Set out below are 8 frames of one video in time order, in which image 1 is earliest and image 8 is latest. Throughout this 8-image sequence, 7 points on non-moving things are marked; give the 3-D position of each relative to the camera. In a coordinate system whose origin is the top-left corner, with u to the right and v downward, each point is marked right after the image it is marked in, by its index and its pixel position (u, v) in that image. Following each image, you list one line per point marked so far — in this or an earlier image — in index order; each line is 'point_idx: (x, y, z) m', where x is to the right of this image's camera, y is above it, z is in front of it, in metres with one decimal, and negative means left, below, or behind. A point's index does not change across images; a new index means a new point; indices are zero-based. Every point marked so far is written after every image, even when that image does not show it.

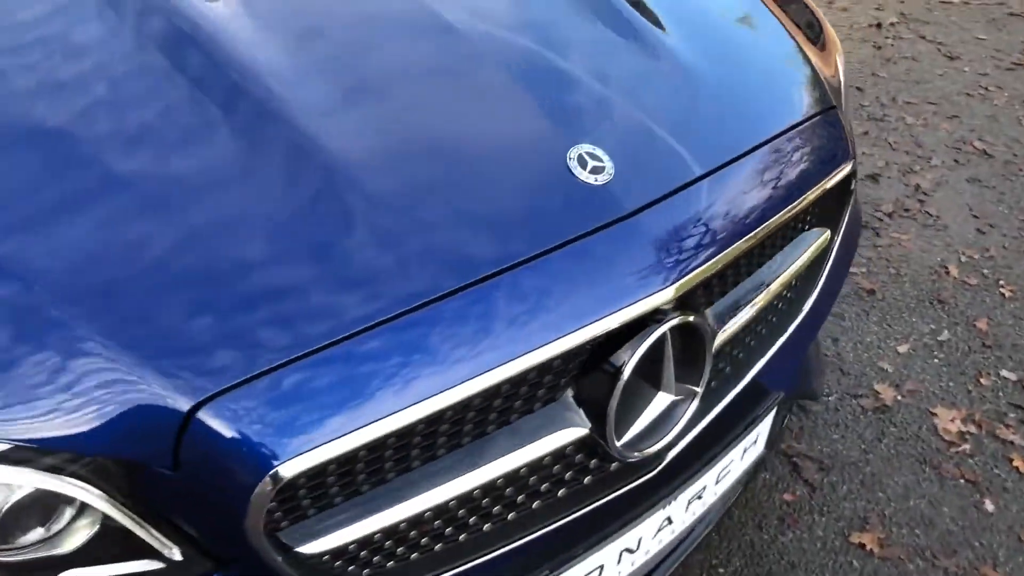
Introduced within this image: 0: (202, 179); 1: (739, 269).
0: (-0.3, +0.1, +1.0) m
1: (+0.3, 0.0, +1.2) m
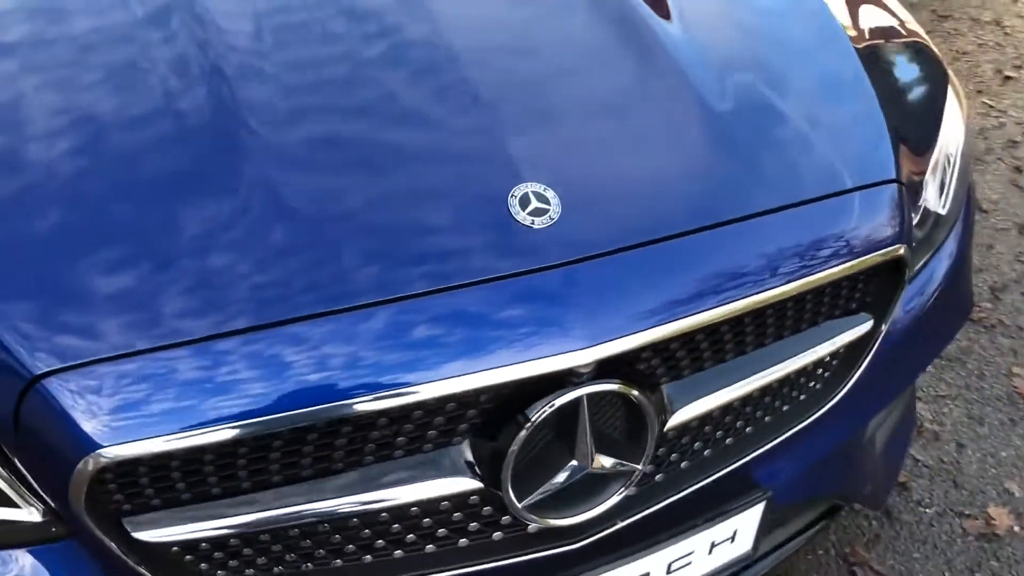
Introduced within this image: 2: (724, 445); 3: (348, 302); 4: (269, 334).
0: (-0.4, +0.1, +1.0) m
1: (+0.2, -0.1, +1.1) m
2: (+0.3, -0.2, +1.1) m
3: (-0.2, 0.0, +0.9) m
4: (-0.2, 0.0, +0.9) m
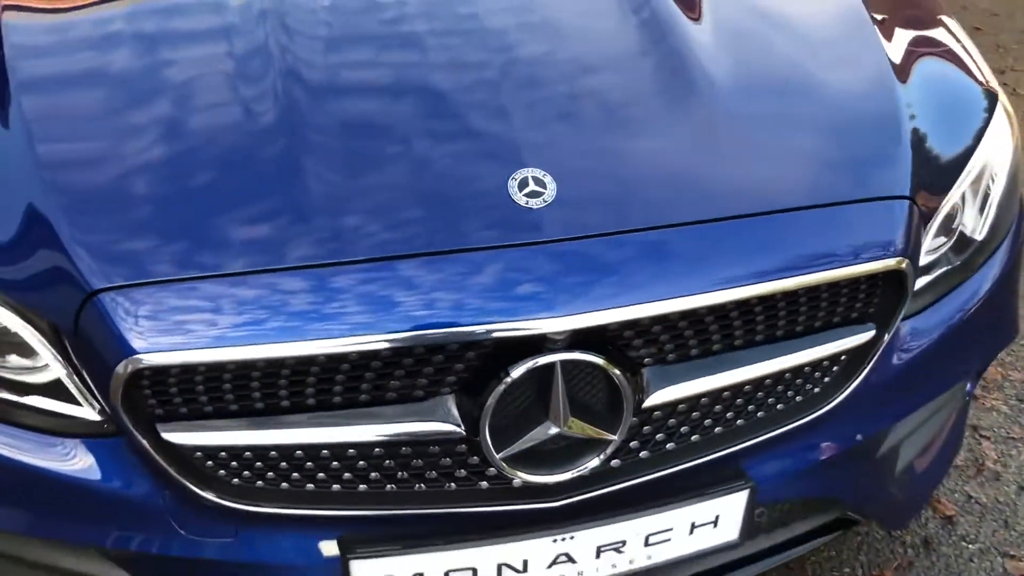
0: (-0.4, +0.2, +1.2) m
1: (+0.2, 0.0, +1.1) m
2: (+0.3, -0.2, +1.2) m
3: (-0.2, 0.0, +1.1) m
4: (-0.3, 0.0, +1.1) m
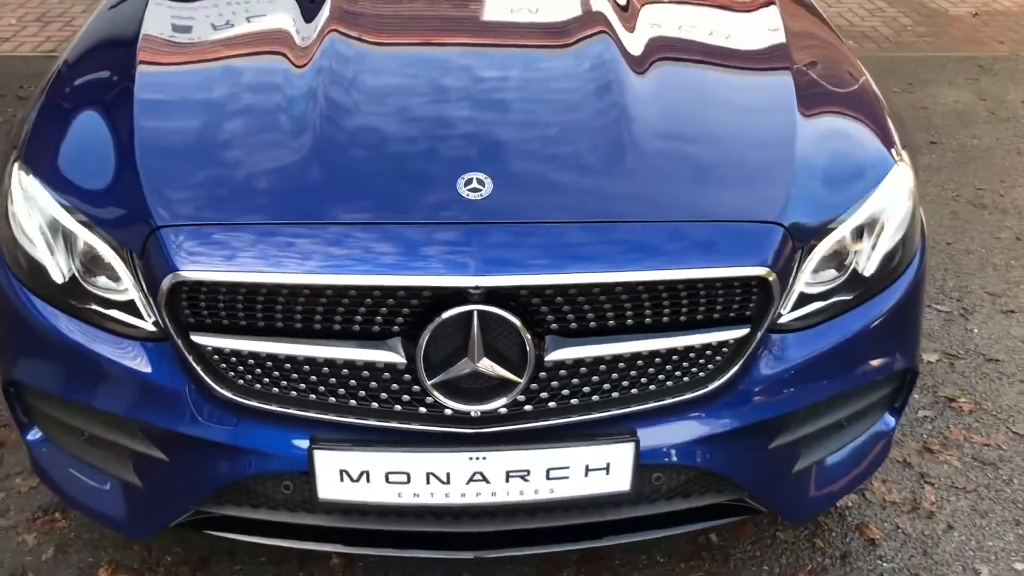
0: (-0.4, +0.3, +1.7) m
1: (+0.1, 0.0, +1.5) m
2: (+0.2, -0.2, +1.5) m
3: (-0.3, +0.1, +1.5) m
4: (-0.3, +0.1, +1.5) m
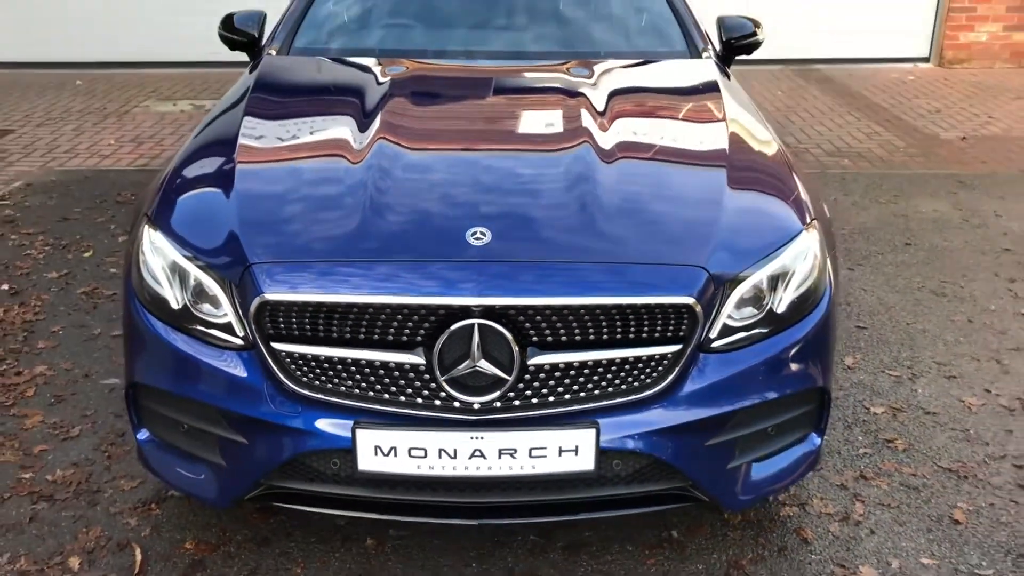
0: (-0.4, +0.2, +2.3) m
1: (+0.1, -0.1, +2.0) m
2: (+0.1, -0.2, +2.0) m
3: (-0.3, +0.1, +2.1) m
4: (-0.4, +0.1, +2.0) m
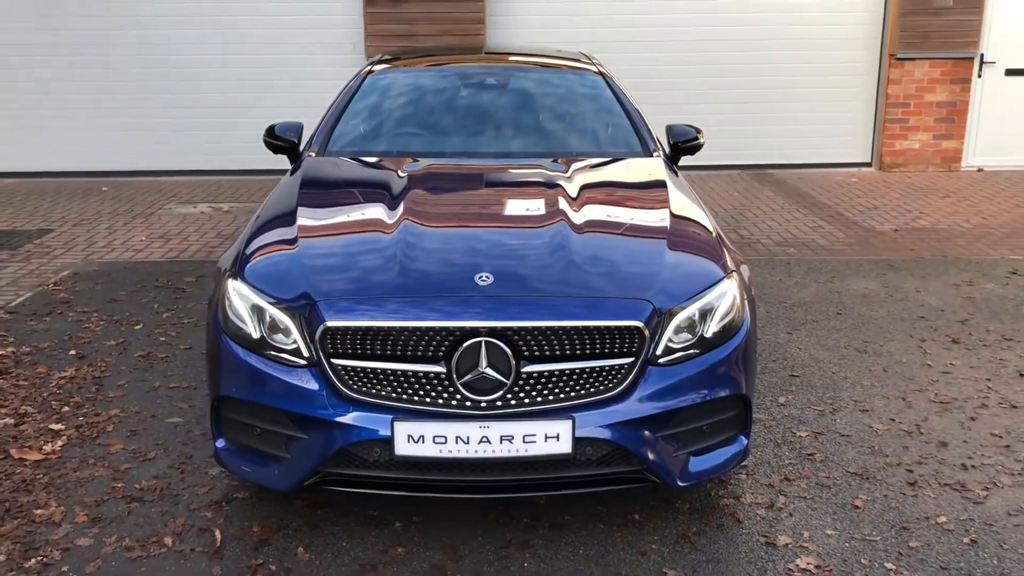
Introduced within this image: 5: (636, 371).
0: (-0.4, +0.1, +3.0) m
1: (+0.1, -0.2, +2.7) m
2: (+0.1, -0.3, +2.7) m
3: (-0.3, 0.0, +2.8) m
4: (-0.4, 0.0, +2.8) m
5: (+0.4, -0.2, +2.8) m
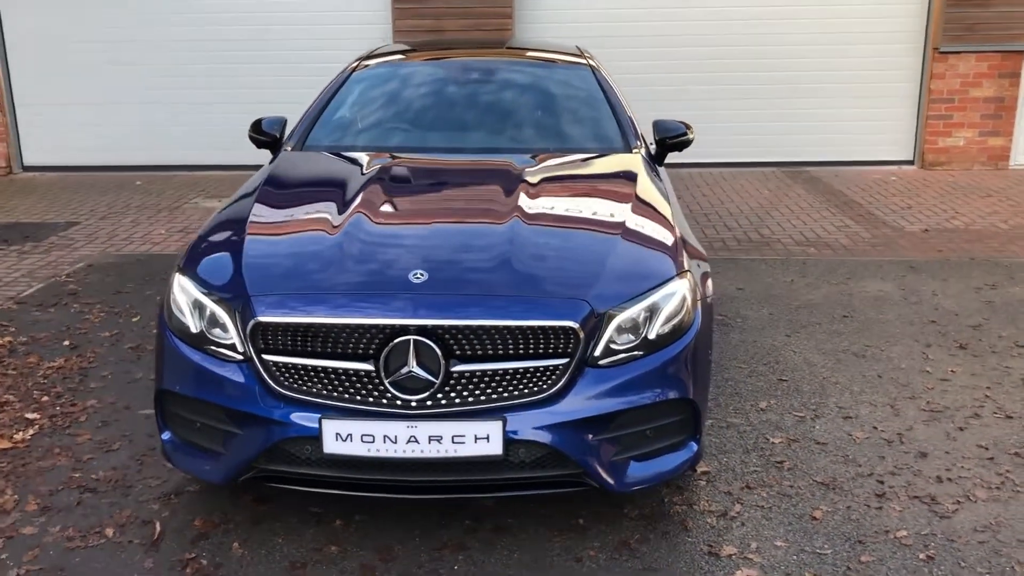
0: (-0.6, +0.1, +3.0) m
1: (-0.1, -0.2, +2.7) m
2: (-0.1, -0.3, +2.7) m
3: (-0.5, 0.0, +2.7) m
4: (-0.6, 0.0, +2.7) m
5: (+0.2, -0.2, +2.7) m
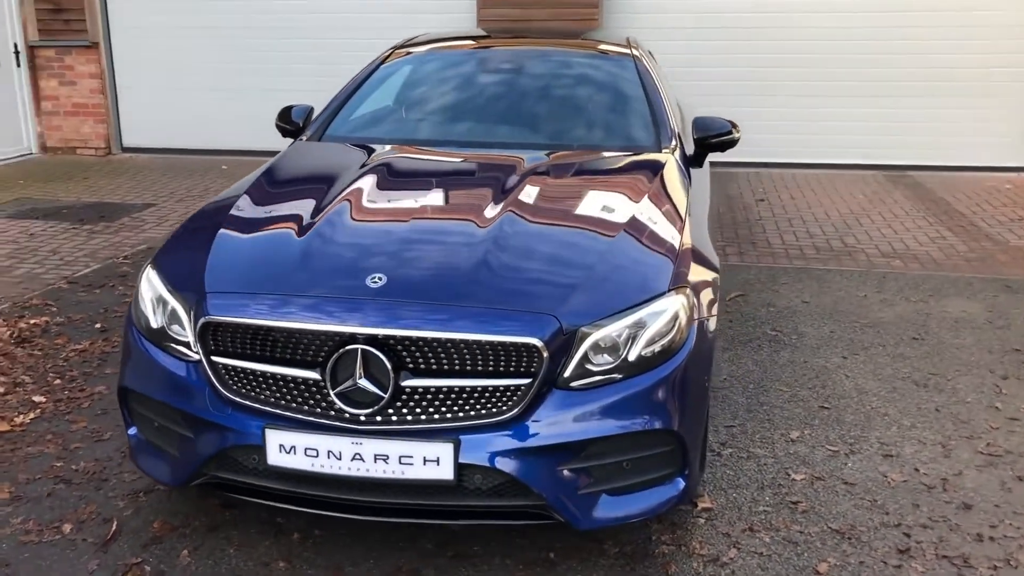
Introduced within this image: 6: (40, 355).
0: (-0.7, +0.1, +2.8) m
1: (-0.2, -0.2, +2.4) m
2: (-0.2, -0.3, +2.5) m
3: (-0.6, 0.0, +2.6) m
4: (-0.6, 0.0, +2.6) m
5: (+0.1, -0.3, +2.4) m
6: (-2.1, -0.3, +4.2) m
